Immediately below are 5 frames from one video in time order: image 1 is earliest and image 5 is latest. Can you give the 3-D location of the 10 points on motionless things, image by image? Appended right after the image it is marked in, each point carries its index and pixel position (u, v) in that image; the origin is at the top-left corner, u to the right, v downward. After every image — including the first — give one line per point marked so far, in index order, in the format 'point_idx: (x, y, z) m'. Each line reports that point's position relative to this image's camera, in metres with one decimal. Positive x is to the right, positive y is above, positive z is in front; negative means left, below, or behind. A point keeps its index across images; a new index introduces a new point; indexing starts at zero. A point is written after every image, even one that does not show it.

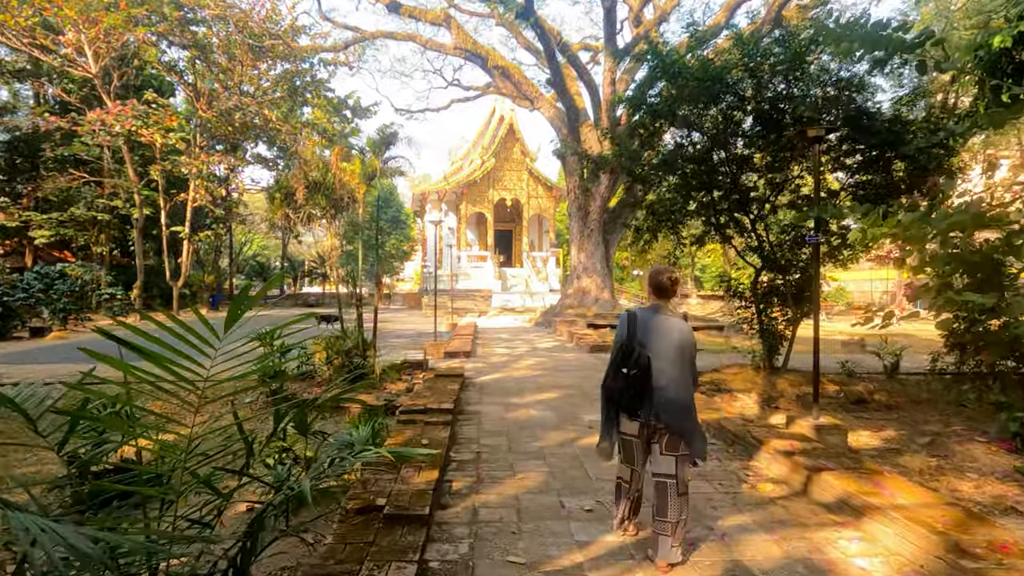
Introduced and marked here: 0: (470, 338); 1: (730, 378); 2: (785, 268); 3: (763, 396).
0: (-0.9, -1.0, +13.5) m
1: (+2.8, -1.2, +8.3) m
2: (+3.5, +0.2, +8.4) m
3: (+2.9, -1.2, +7.5) m
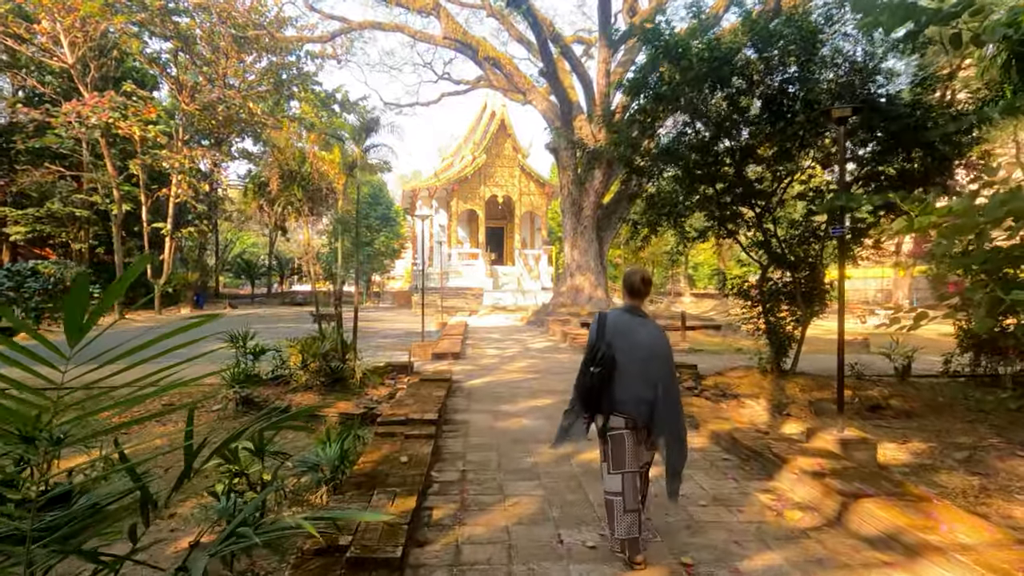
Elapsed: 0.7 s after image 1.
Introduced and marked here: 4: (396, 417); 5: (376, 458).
0: (-1.1, -1.0, +12.9) m
1: (+2.7, -1.1, +7.8) m
2: (+3.4, +0.3, +7.9) m
3: (+2.8, -1.2, +6.9) m
4: (-1.0, -1.1, +5.4) m
5: (-0.9, -1.1, +4.4) m
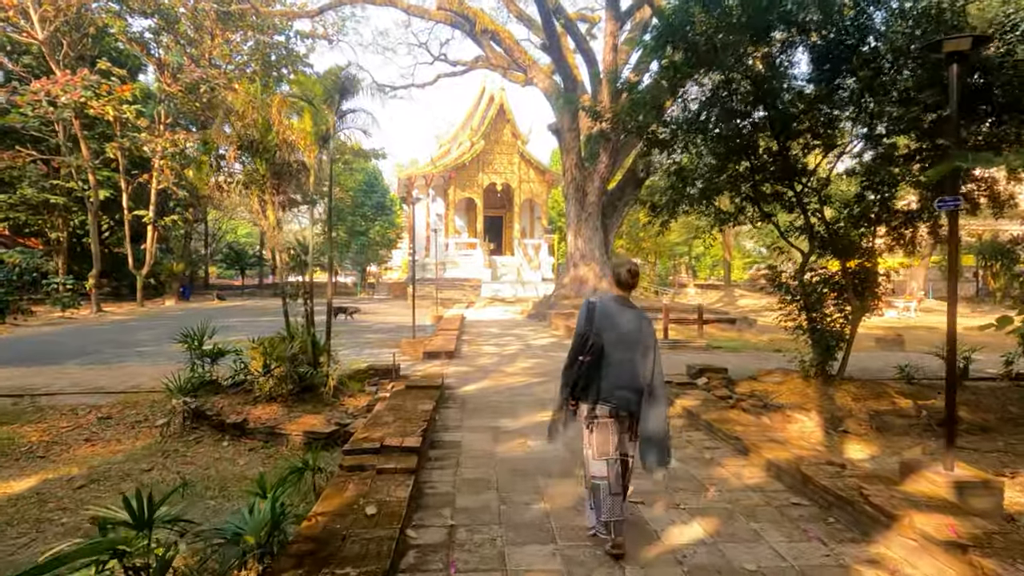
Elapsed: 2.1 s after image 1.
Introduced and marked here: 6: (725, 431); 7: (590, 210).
0: (-1.1, -0.8, +11.8) m
1: (+2.7, -1.0, +6.7) m
2: (+3.4, +0.4, +6.8) m
3: (+2.8, -1.1, +5.8) m
4: (-0.9, -1.0, +4.3) m
5: (-0.9, -1.1, +3.2) m
6: (+1.6, -1.1, +5.0) m
7: (+2.0, +2.0, +17.0) m
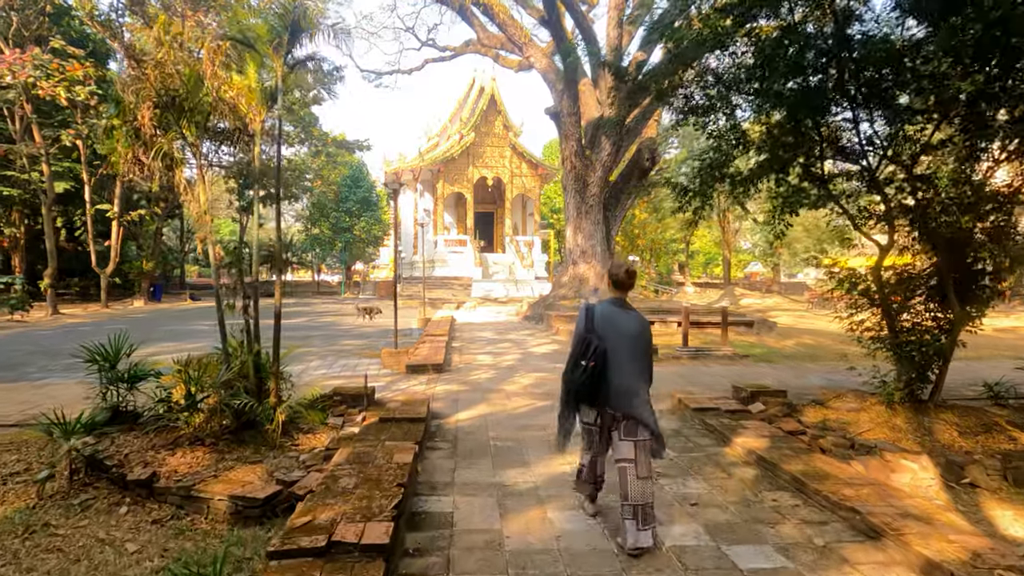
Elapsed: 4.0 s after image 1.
0: (-1.1, -0.8, +10.3) m
1: (+2.7, -1.1, +5.2) m
2: (+3.5, +0.3, +5.4) m
3: (+2.8, -1.2, +4.4) m
4: (-0.9, -1.0, +2.8) m
5: (-0.8, -1.1, +1.7) m
6: (+1.7, -1.1, +3.5) m
7: (+1.9, +2.0, +15.5) m
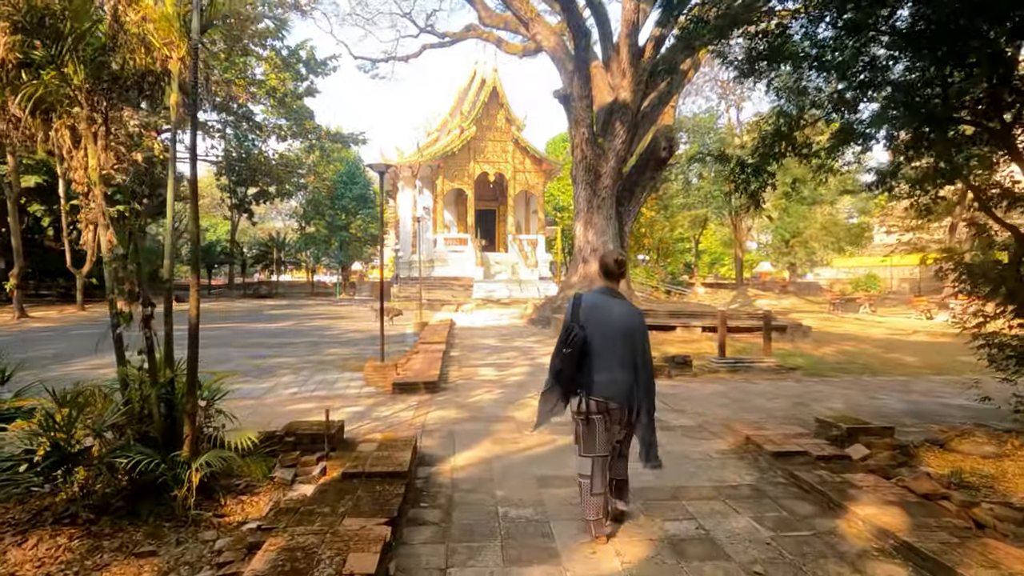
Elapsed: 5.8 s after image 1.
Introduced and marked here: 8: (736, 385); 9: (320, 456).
0: (-1.0, -0.8, +8.8) m
1: (+2.8, -1.1, +3.8) m
2: (+3.6, +0.3, +3.9) m
3: (+2.9, -1.2, +2.9) m
4: (-0.8, -1.1, +1.4) m
5: (-0.7, -1.1, +0.3) m
6: (+1.8, -1.1, +2.0) m
7: (+2.0, +2.0, +14.0) m
8: (+2.5, -1.1, +7.4) m
9: (-1.2, -1.0, +4.1) m
